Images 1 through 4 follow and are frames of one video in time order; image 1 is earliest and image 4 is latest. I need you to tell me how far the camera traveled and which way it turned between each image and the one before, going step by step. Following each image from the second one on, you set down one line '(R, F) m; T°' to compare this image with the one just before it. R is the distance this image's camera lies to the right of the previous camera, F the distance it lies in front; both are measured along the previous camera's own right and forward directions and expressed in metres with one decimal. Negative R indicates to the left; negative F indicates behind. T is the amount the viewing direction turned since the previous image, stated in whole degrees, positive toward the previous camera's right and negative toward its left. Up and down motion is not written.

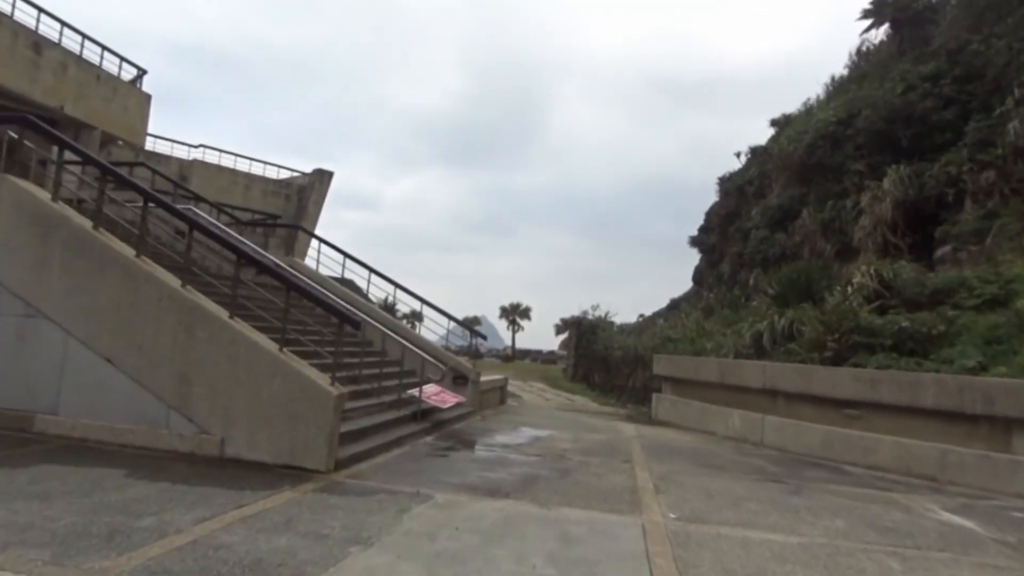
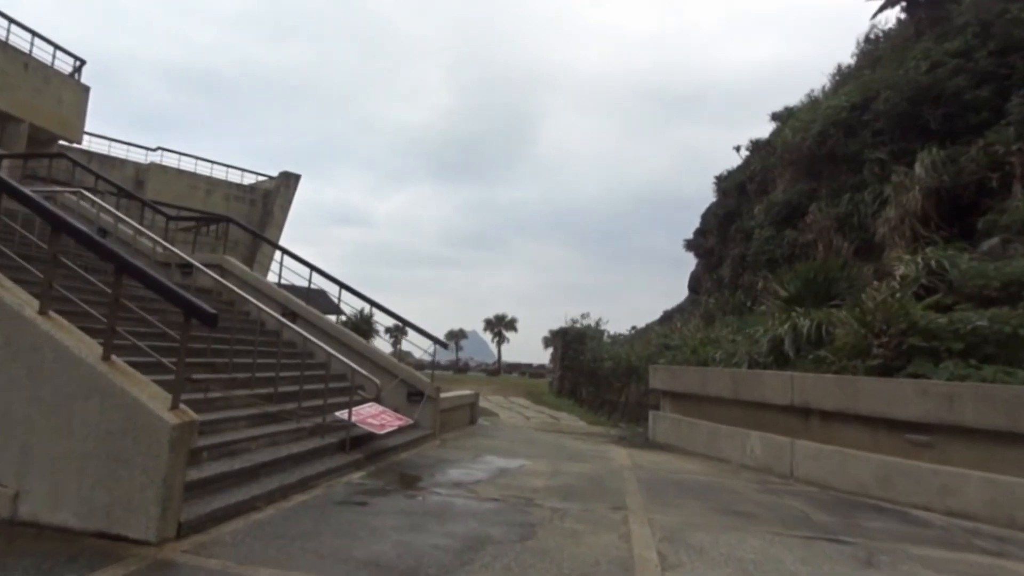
(+0.4, +1.9) m; +1°
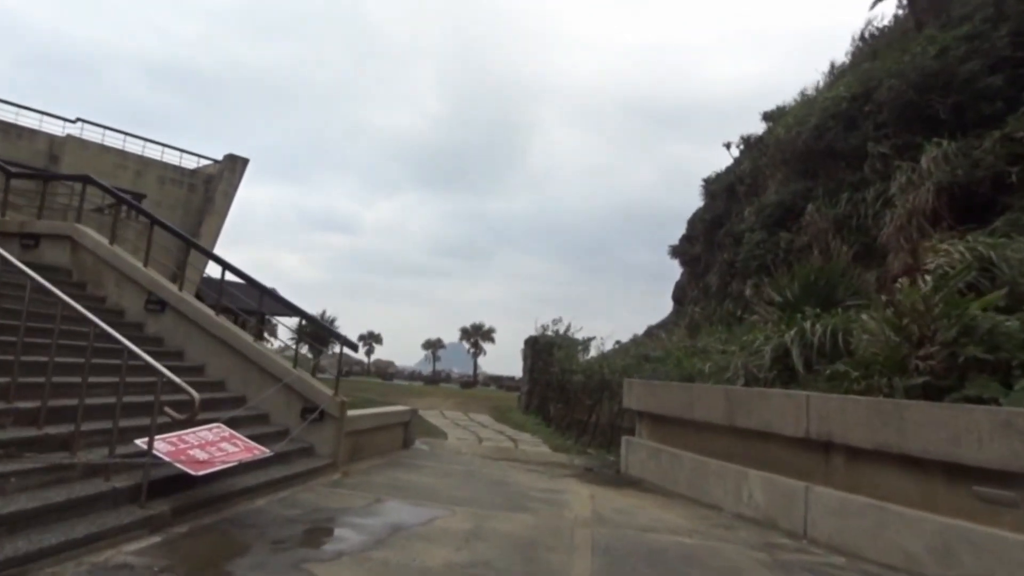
(+0.6, +2.3) m; +1°
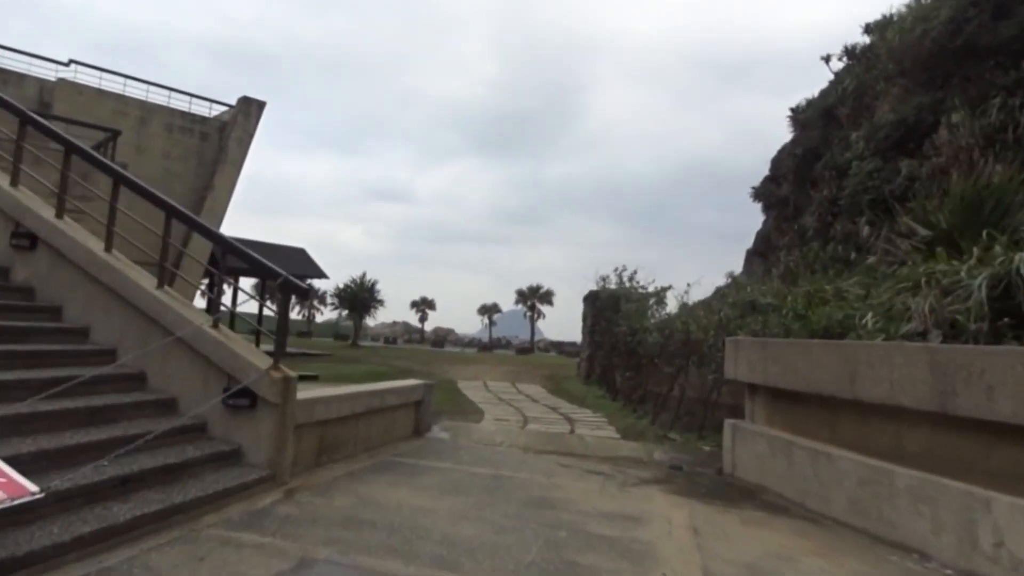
(+0.1, +2.9) m; -5°
